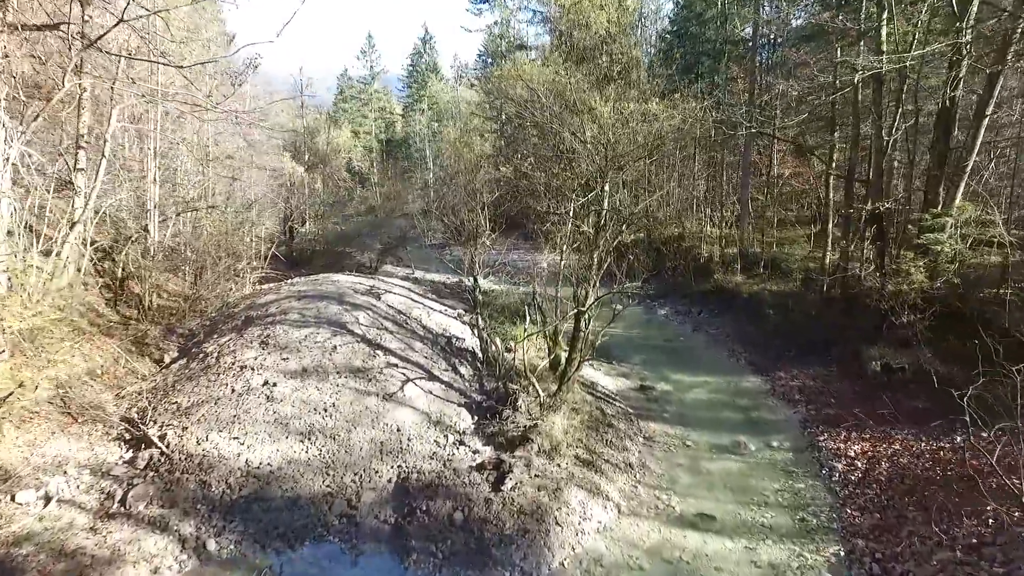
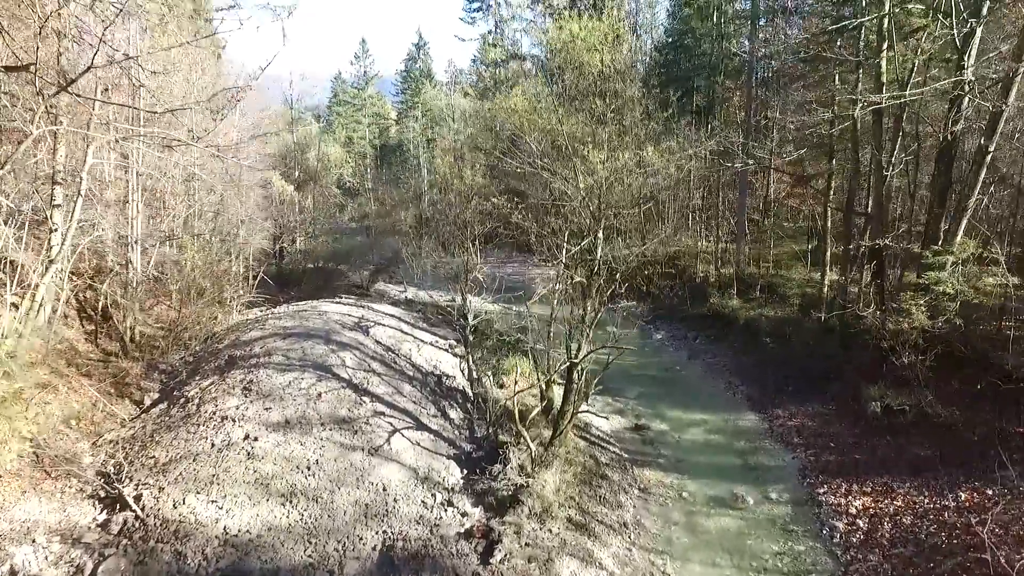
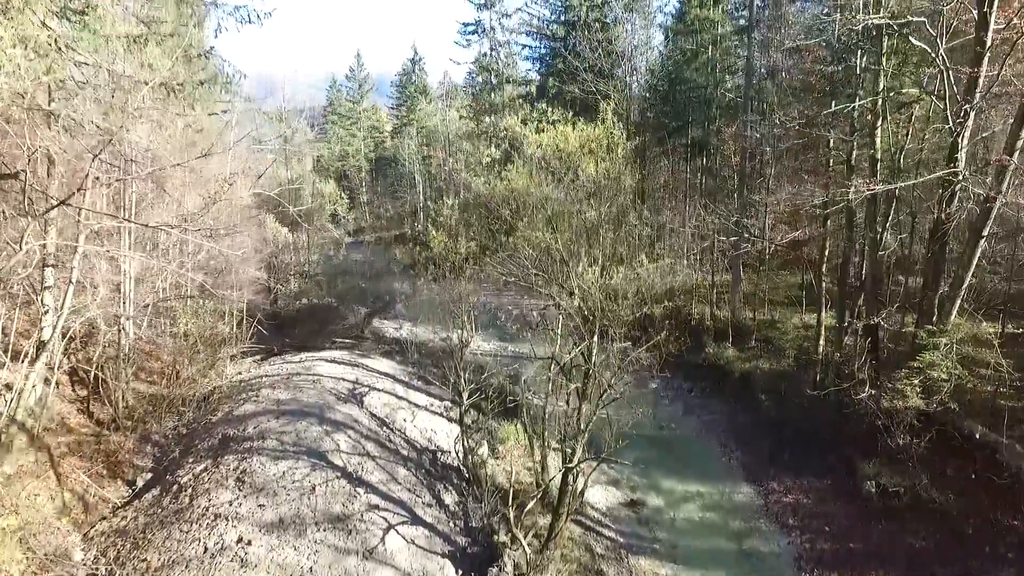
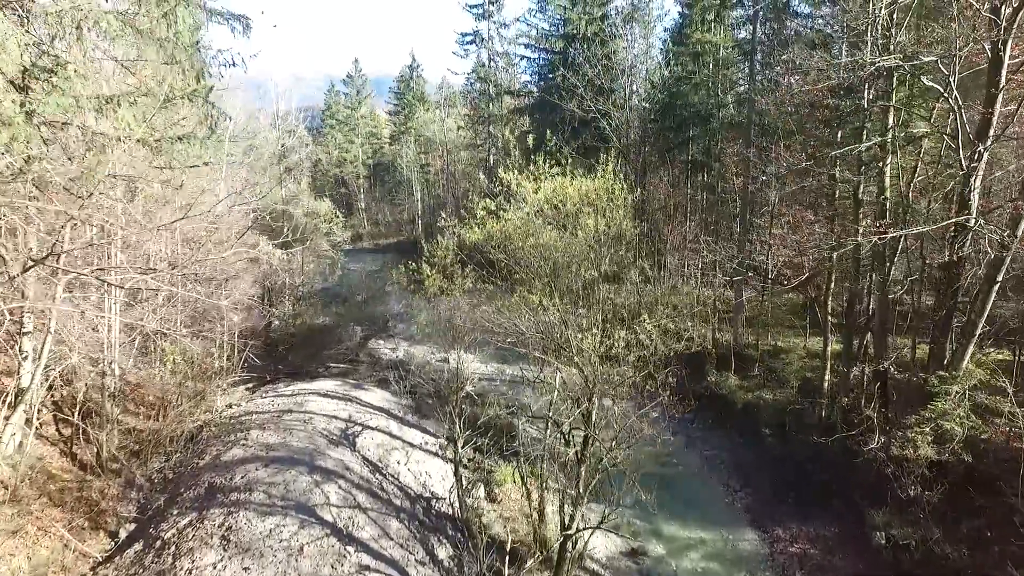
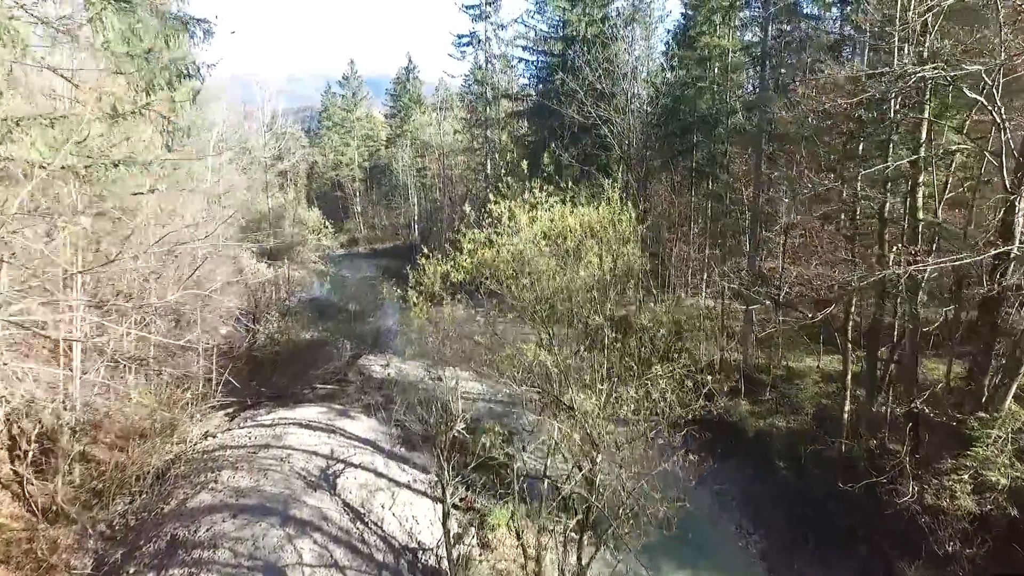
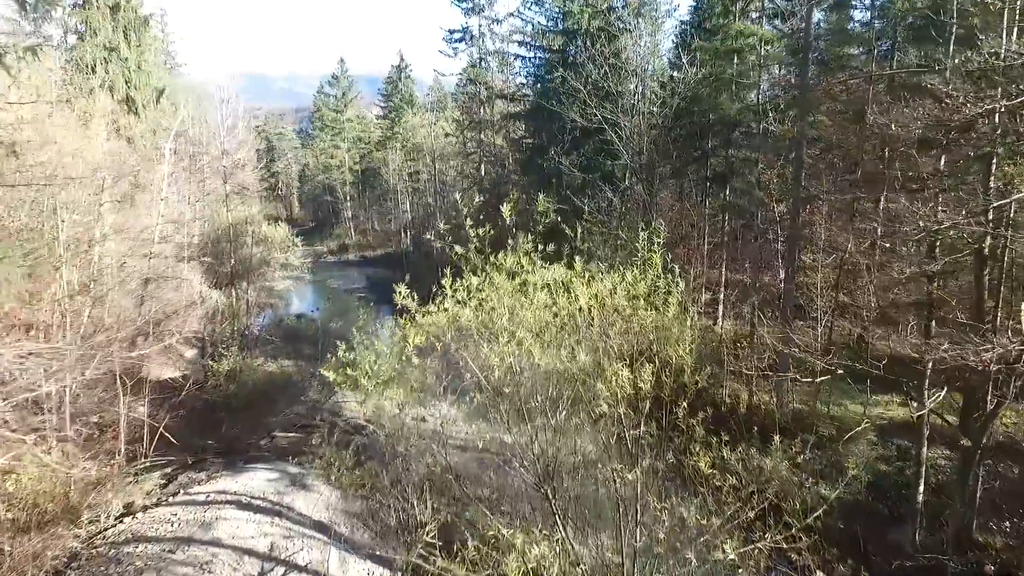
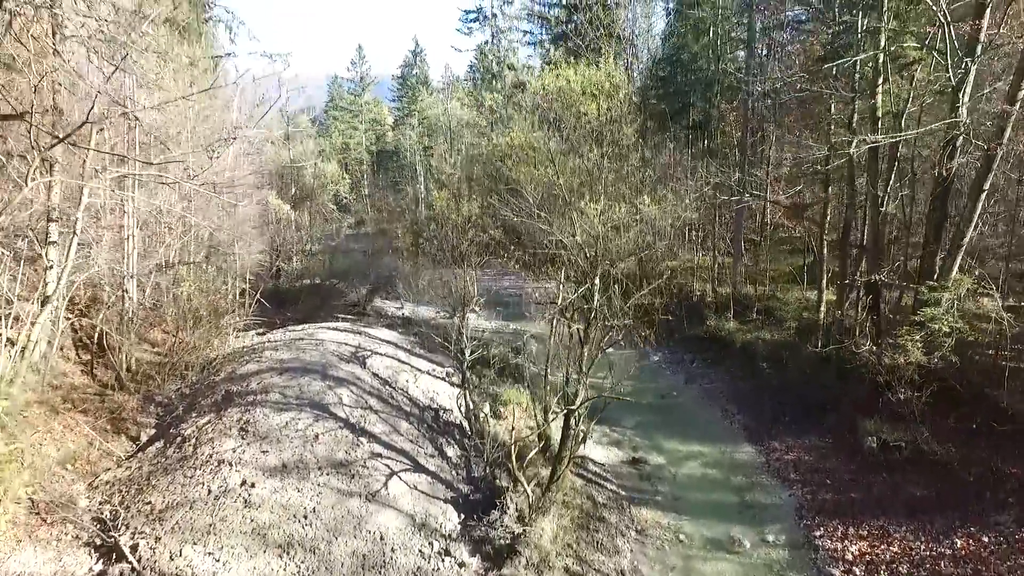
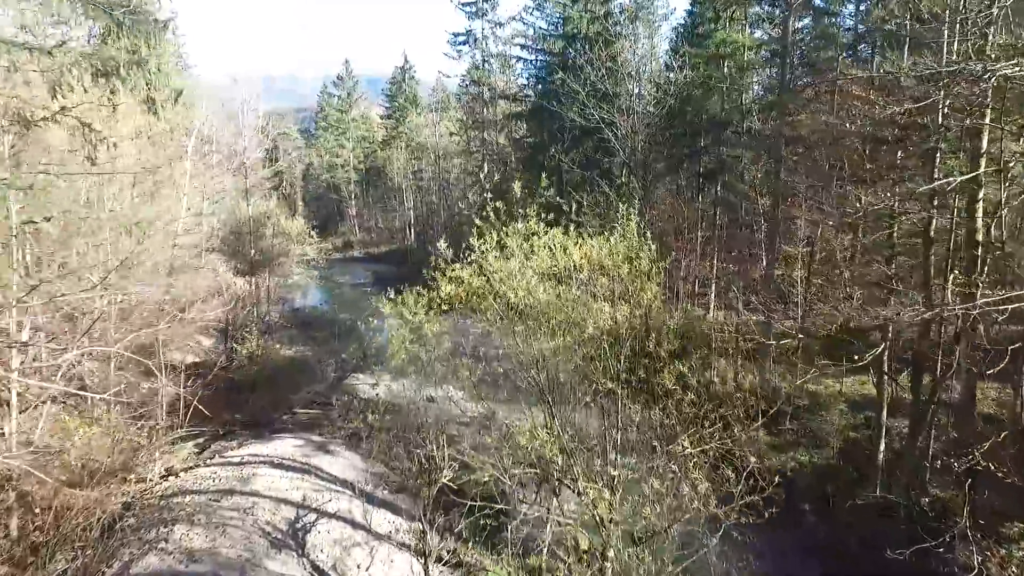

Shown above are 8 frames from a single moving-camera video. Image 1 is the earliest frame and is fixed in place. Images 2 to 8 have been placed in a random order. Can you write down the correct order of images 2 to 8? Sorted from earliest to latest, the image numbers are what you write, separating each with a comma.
2, 7, 3, 4, 5, 8, 6
